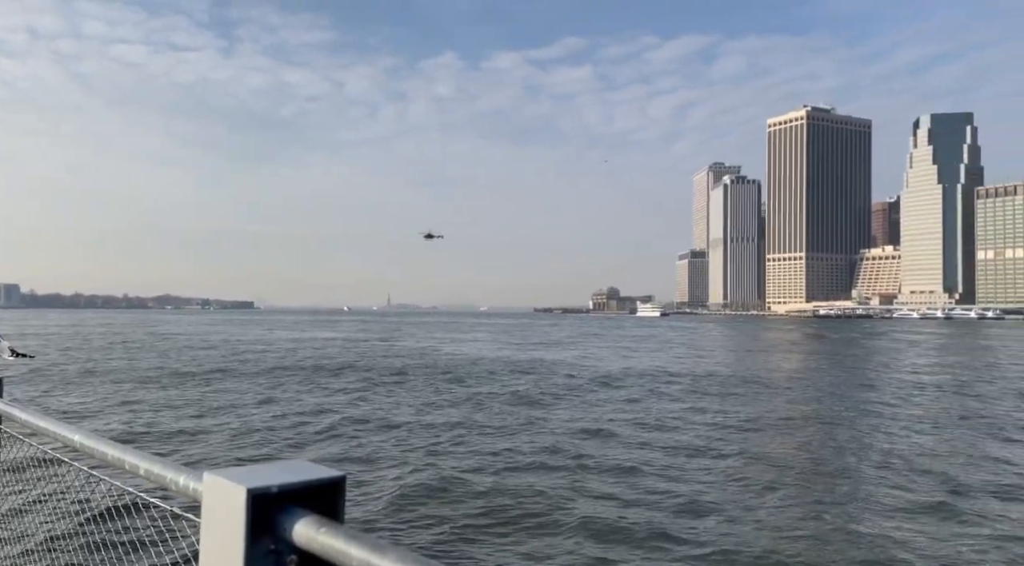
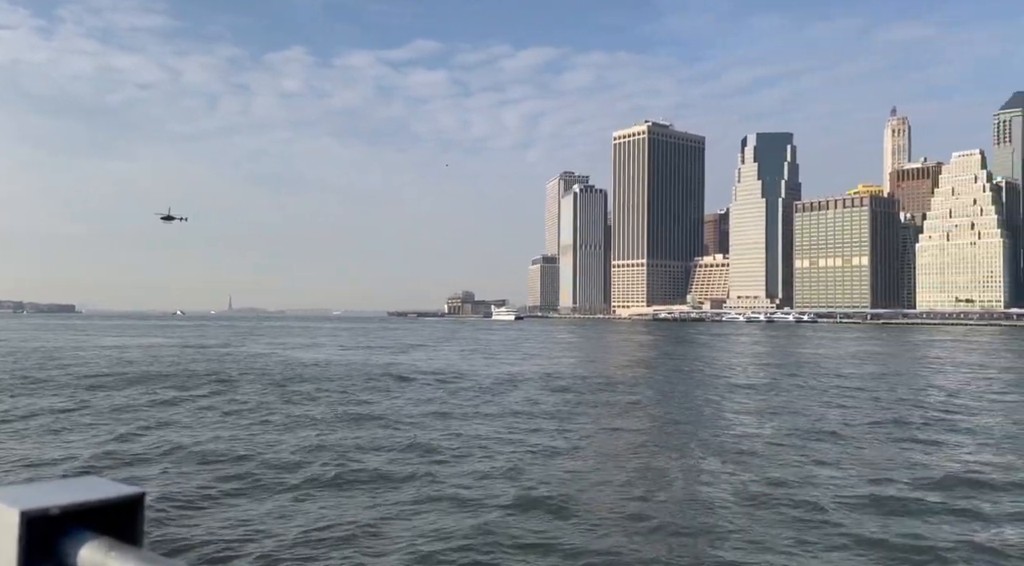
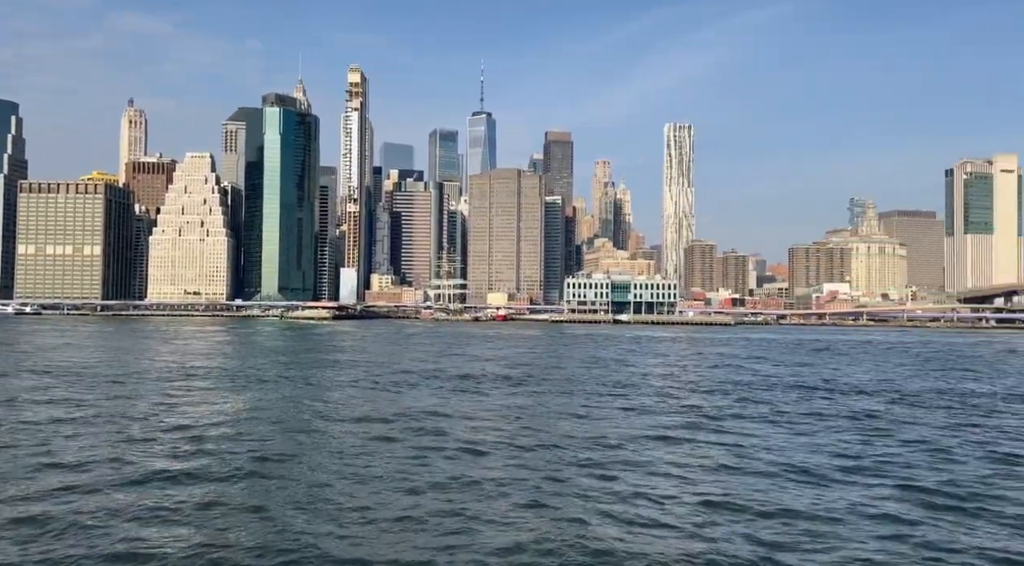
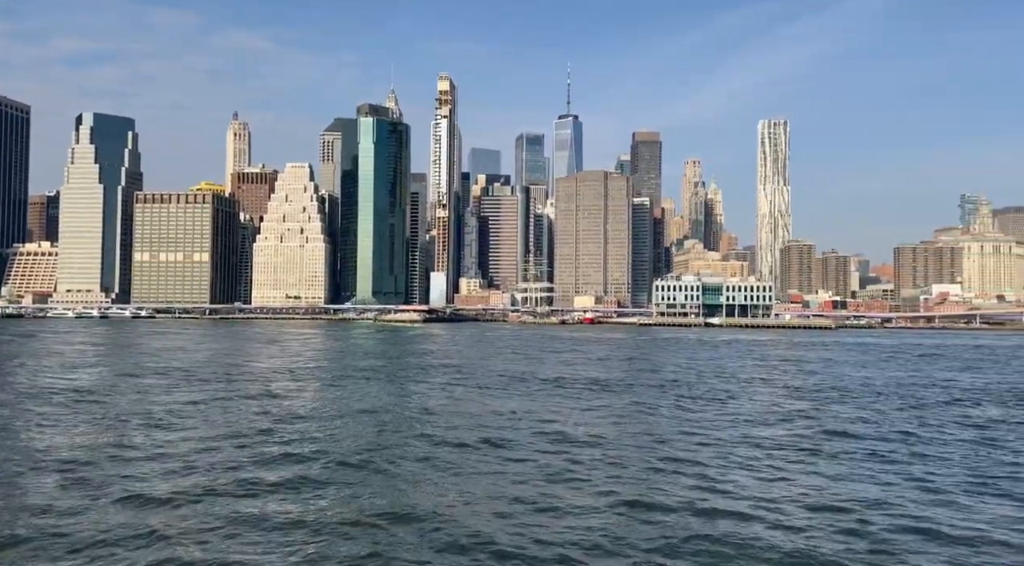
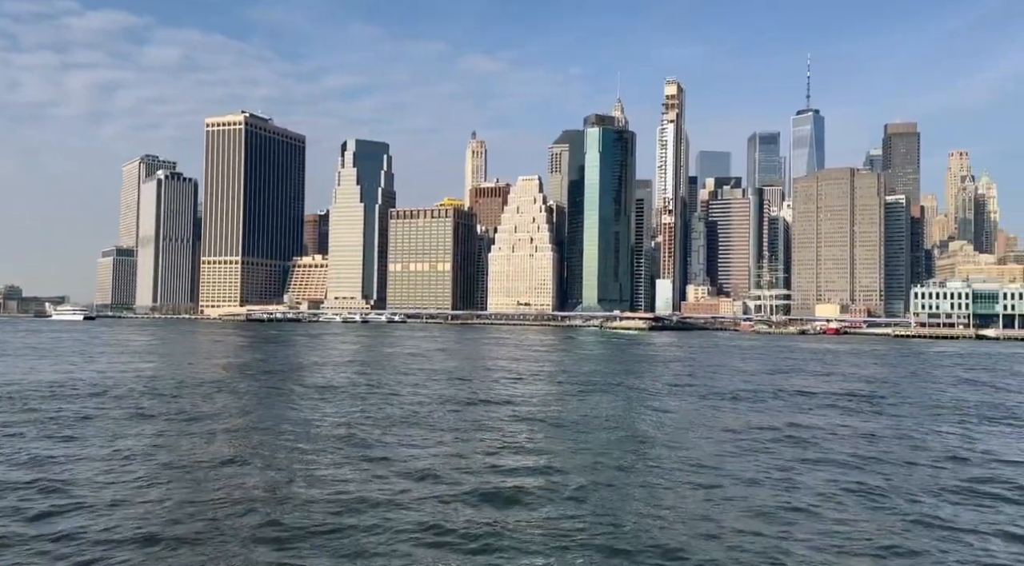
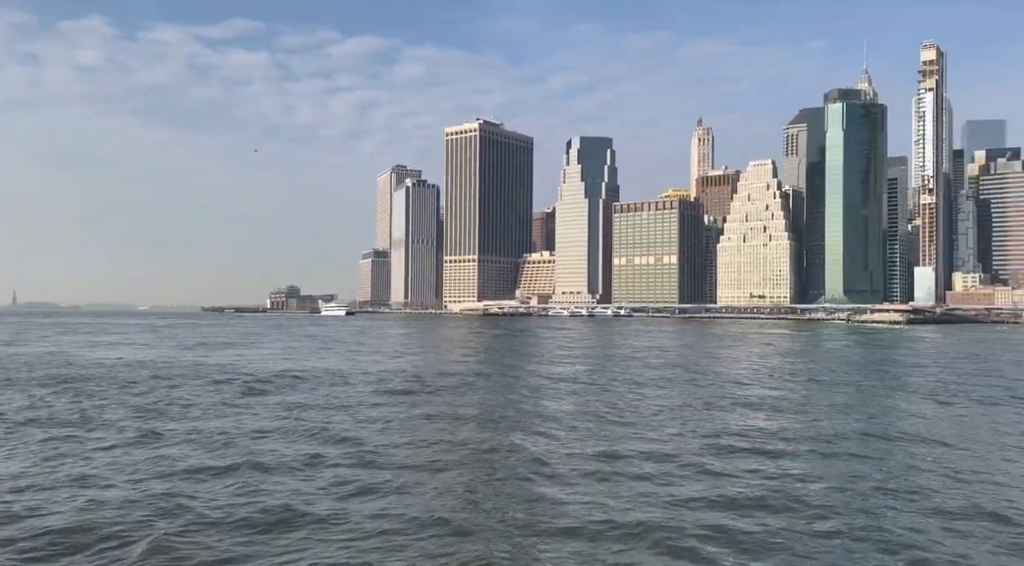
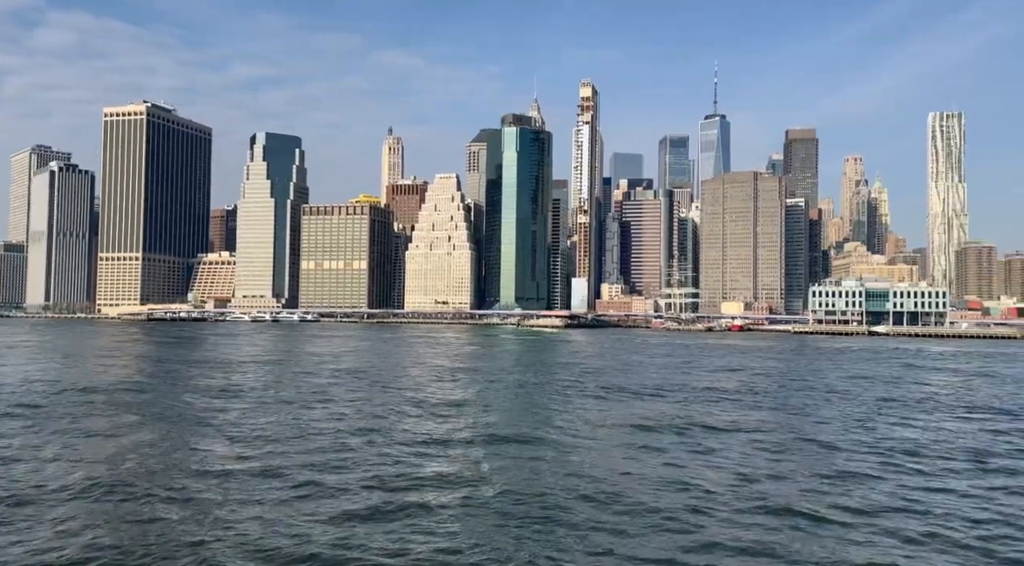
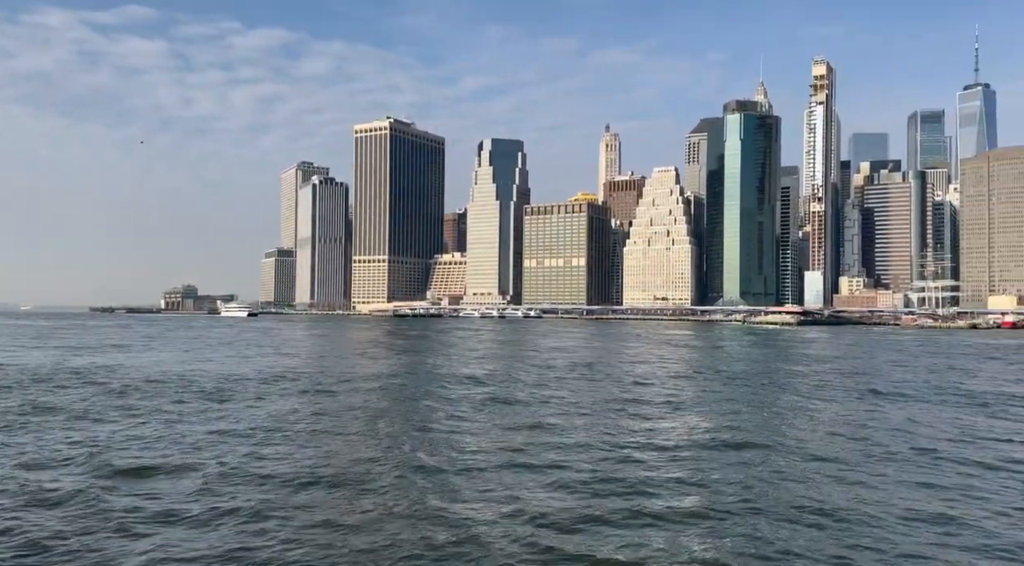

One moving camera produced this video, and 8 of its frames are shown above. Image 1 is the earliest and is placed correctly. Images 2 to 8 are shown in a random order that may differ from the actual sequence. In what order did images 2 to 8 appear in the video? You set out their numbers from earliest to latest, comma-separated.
2, 6, 8, 5, 7, 4, 3
